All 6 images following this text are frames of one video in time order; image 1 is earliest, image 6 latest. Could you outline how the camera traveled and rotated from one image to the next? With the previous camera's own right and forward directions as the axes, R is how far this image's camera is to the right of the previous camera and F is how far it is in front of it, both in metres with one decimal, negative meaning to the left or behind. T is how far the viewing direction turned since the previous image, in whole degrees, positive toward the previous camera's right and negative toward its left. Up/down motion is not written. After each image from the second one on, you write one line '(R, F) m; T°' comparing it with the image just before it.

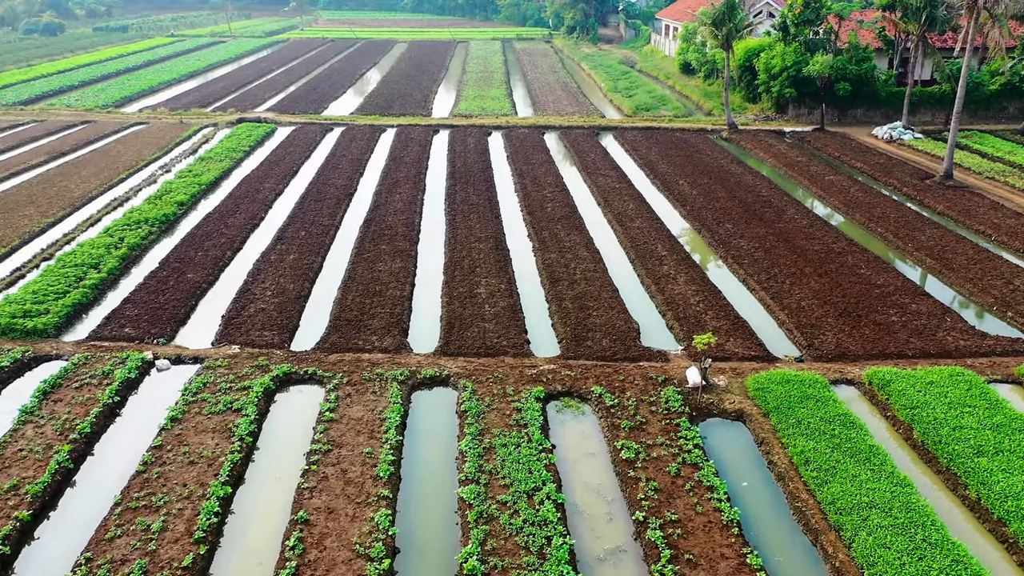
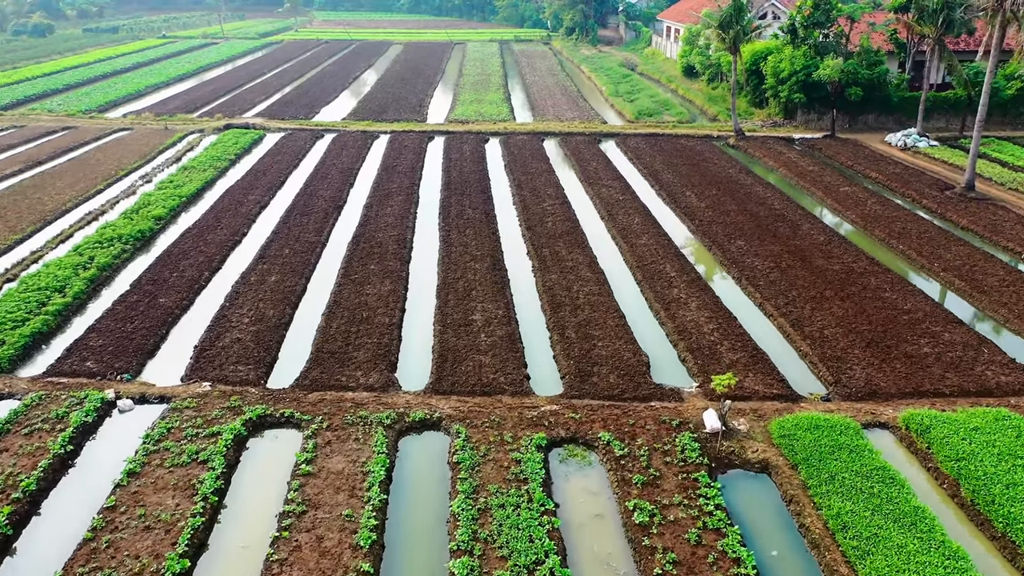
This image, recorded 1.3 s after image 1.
(0.0, +1.1) m; 0°
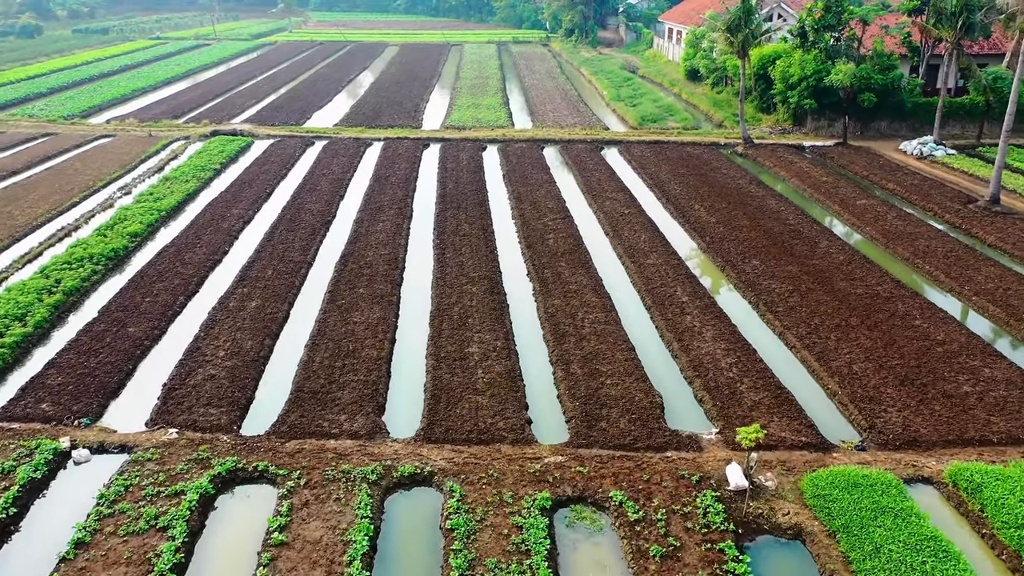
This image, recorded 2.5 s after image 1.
(0.0, +1.1) m; 0°
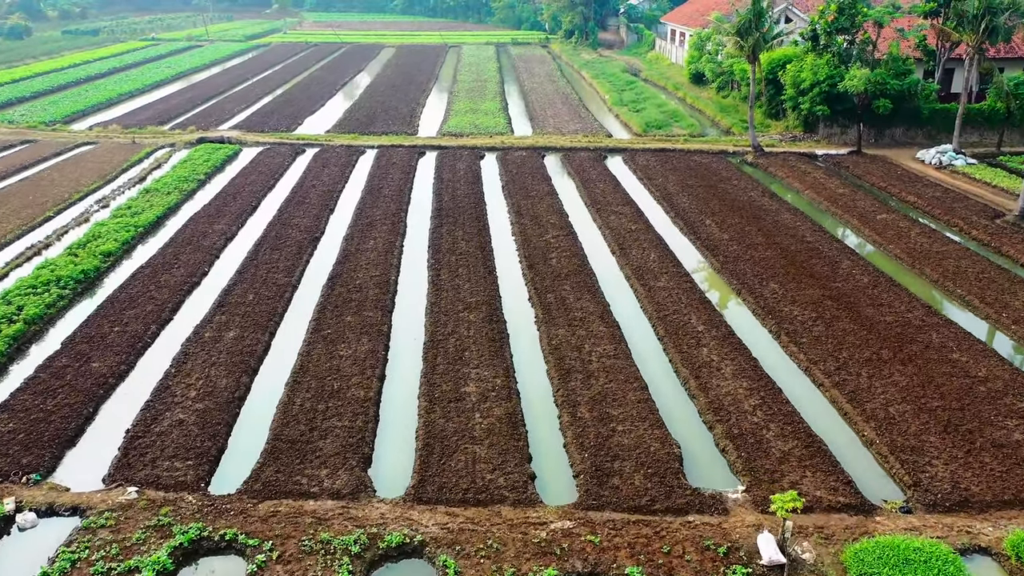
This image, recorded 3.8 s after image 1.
(0.0, +1.2) m; 0°
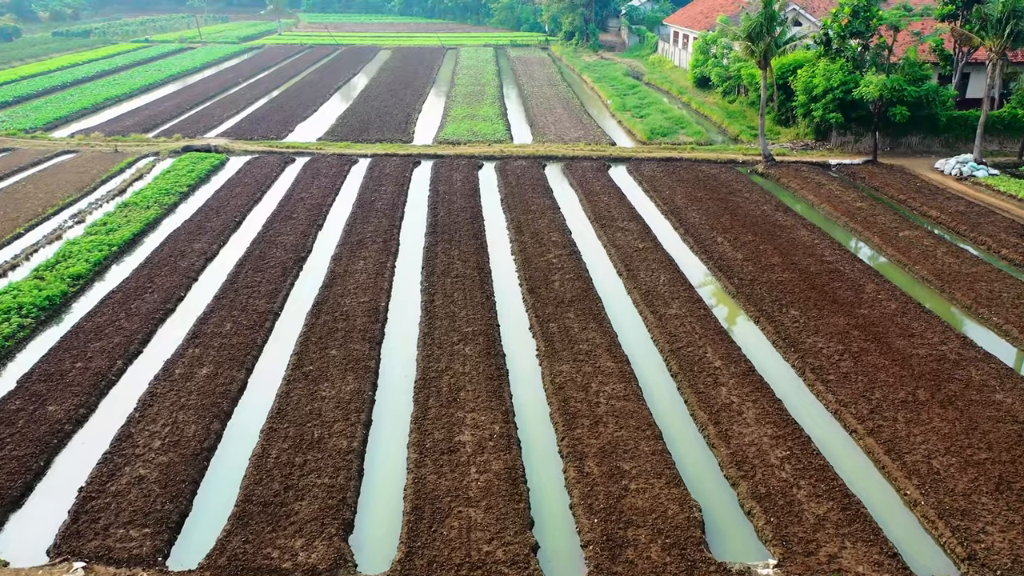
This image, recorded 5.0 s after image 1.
(0.0, +1.1) m; 0°
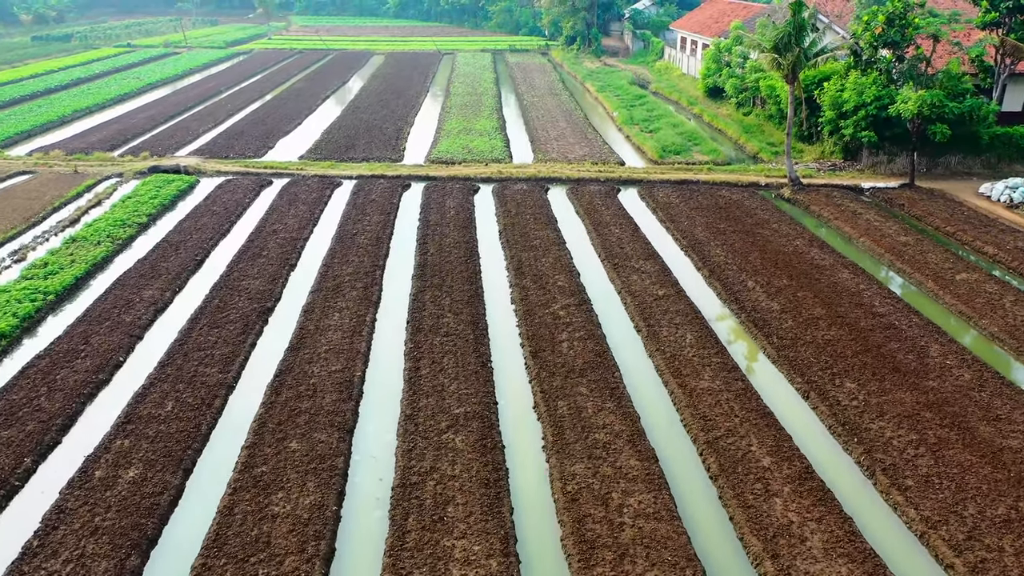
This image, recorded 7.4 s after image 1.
(0.0, +2.3) m; 0°
